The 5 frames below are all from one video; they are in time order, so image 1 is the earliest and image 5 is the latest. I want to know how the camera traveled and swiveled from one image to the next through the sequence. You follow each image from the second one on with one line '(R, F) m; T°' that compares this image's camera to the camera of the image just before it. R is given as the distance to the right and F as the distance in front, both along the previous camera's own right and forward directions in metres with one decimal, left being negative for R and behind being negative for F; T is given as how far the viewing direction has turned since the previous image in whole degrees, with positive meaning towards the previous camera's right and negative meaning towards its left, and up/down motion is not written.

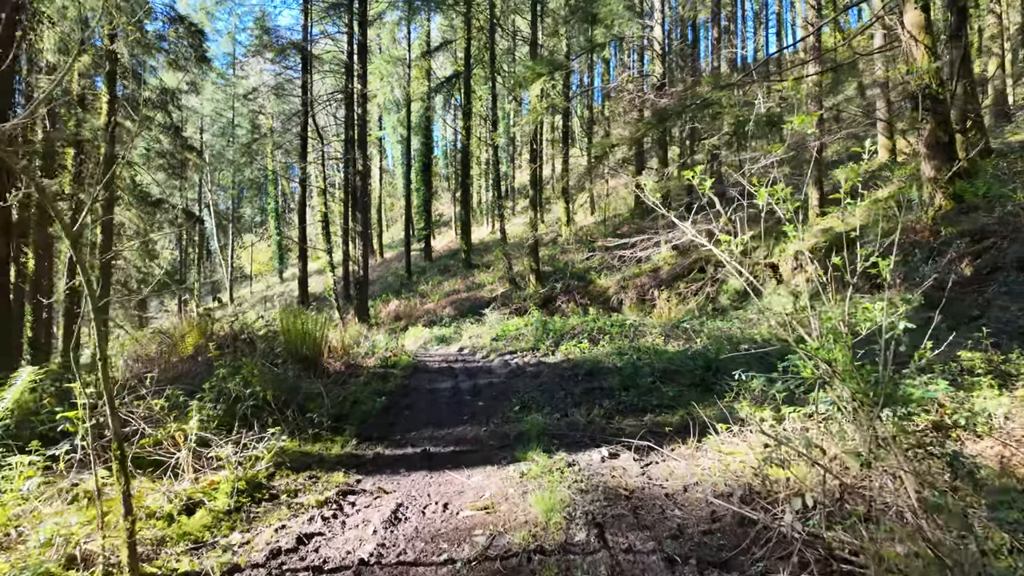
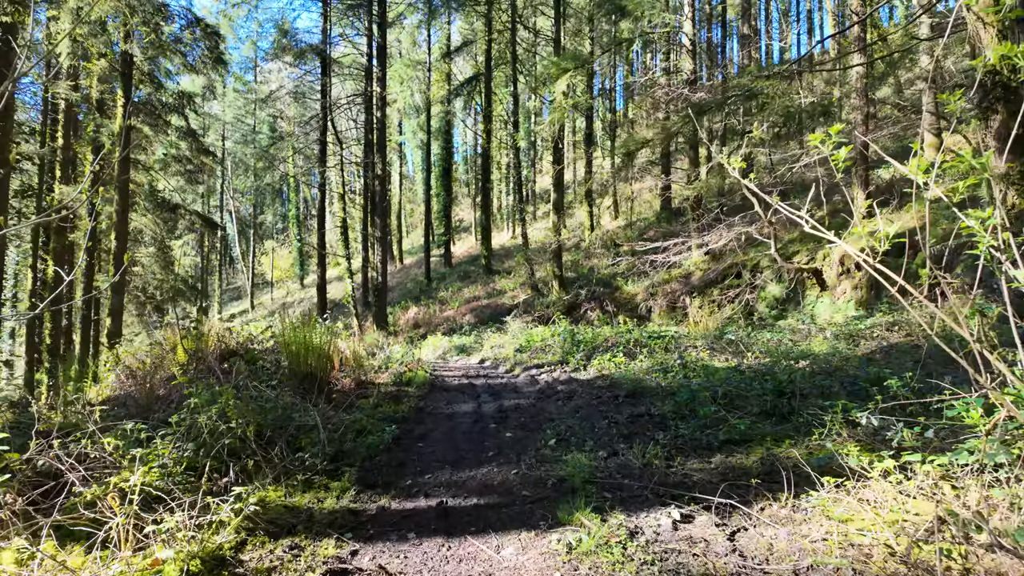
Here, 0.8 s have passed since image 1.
(-0.1, +0.5) m; -2°
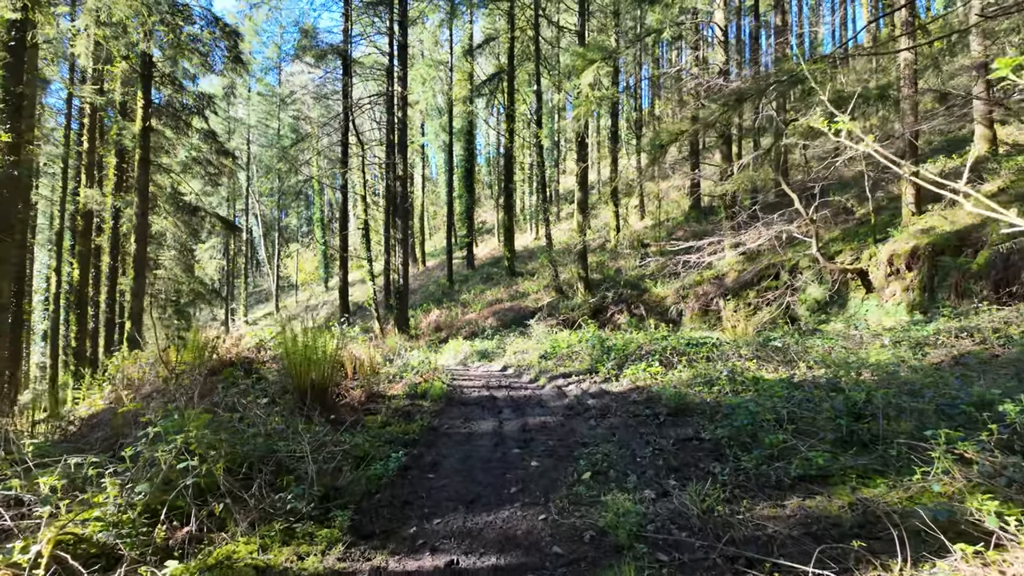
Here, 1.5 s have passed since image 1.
(0.0, +0.4) m; -2°
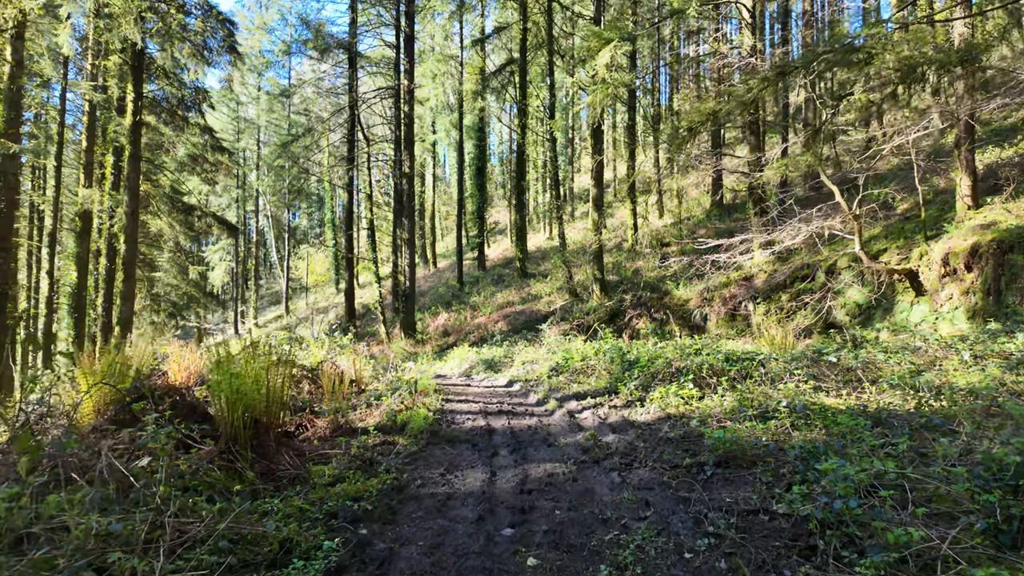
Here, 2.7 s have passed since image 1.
(+0.1, +0.8) m; -1°
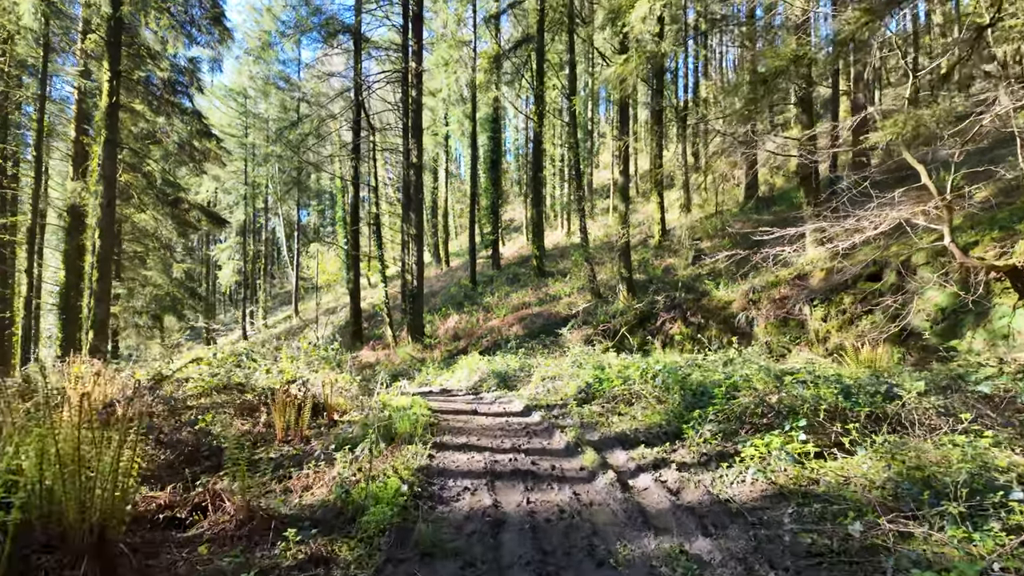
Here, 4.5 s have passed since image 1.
(0.0, +1.2) m; -2°
